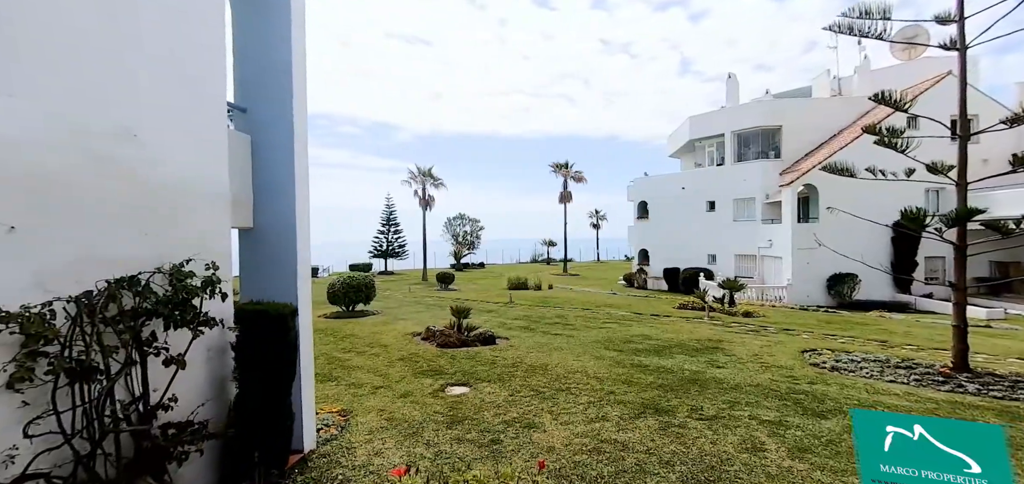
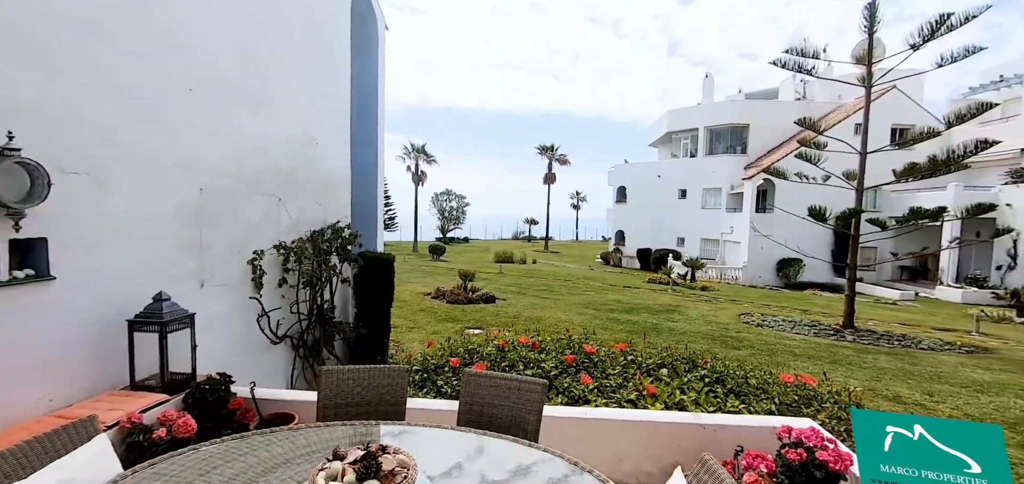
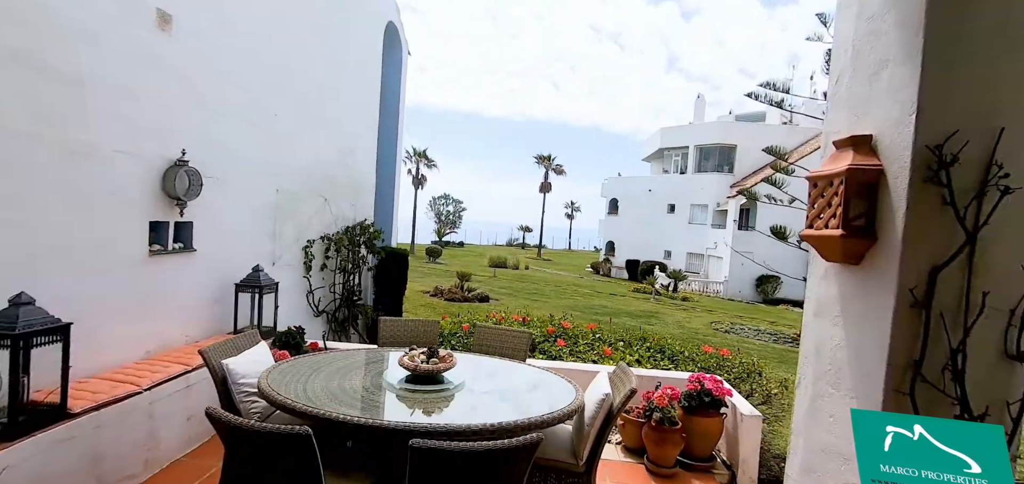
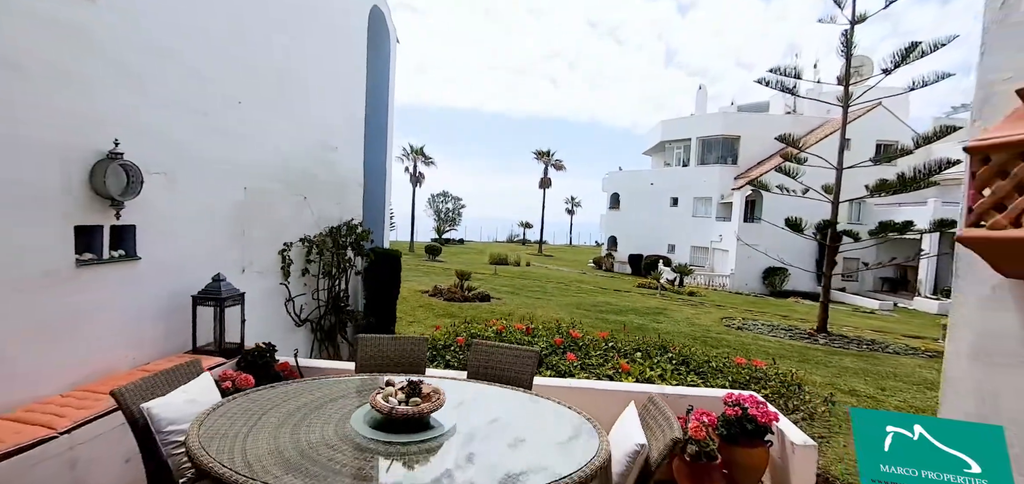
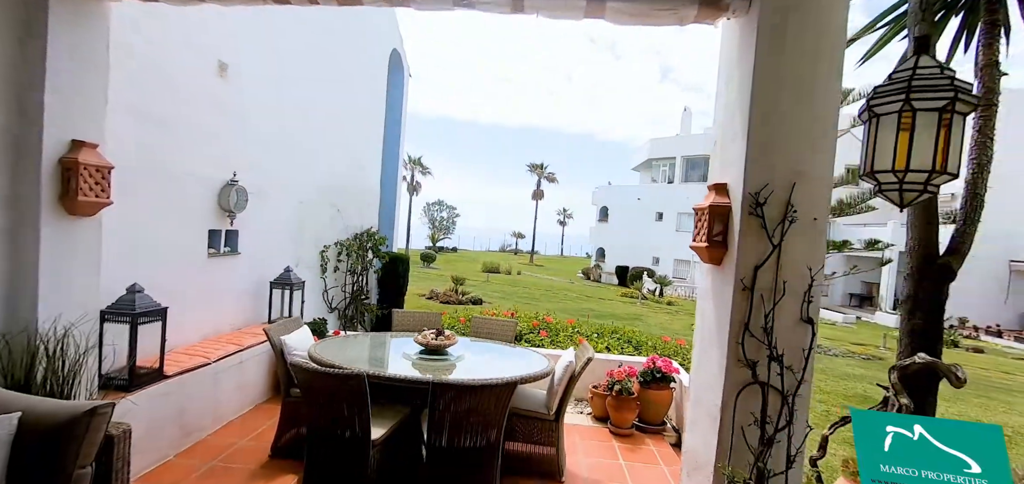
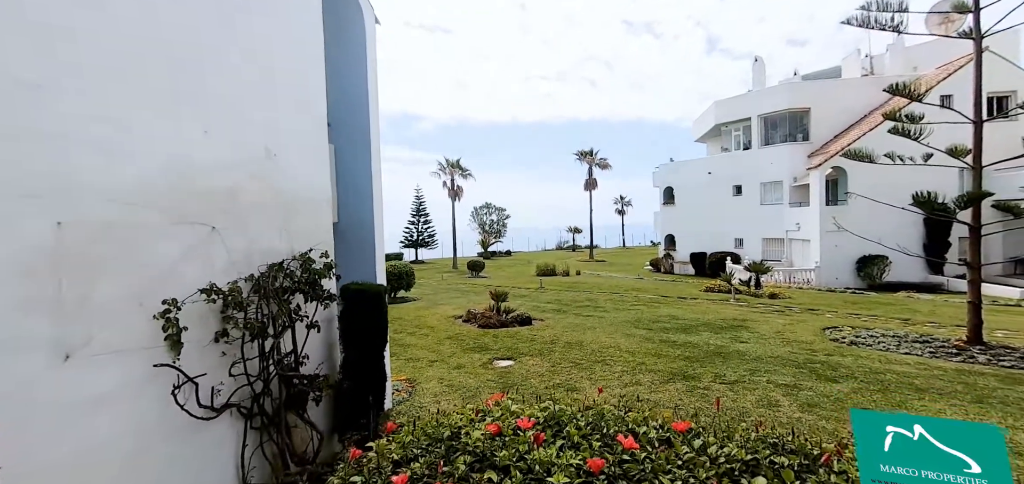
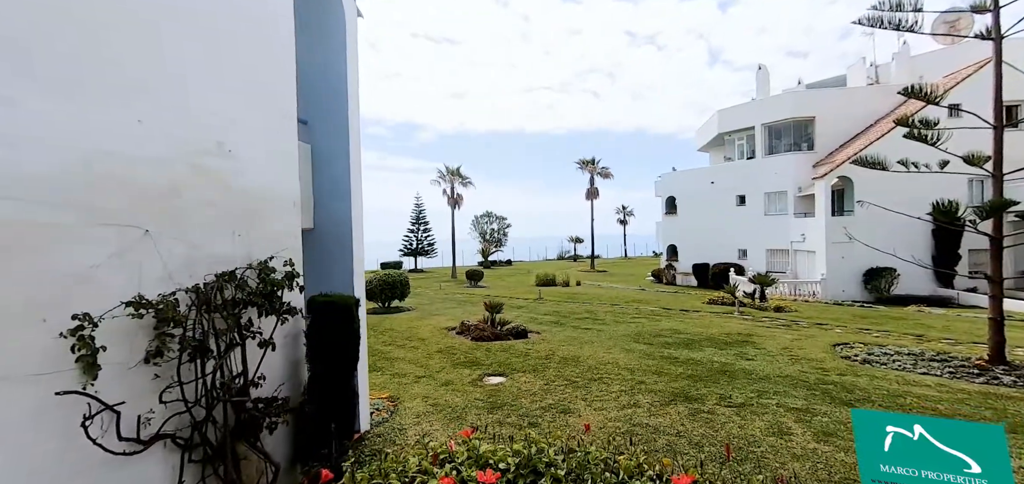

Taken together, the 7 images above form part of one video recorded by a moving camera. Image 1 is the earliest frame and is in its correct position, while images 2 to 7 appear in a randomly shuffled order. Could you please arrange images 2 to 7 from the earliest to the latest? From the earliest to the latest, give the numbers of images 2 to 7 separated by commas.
7, 6, 2, 4, 3, 5
